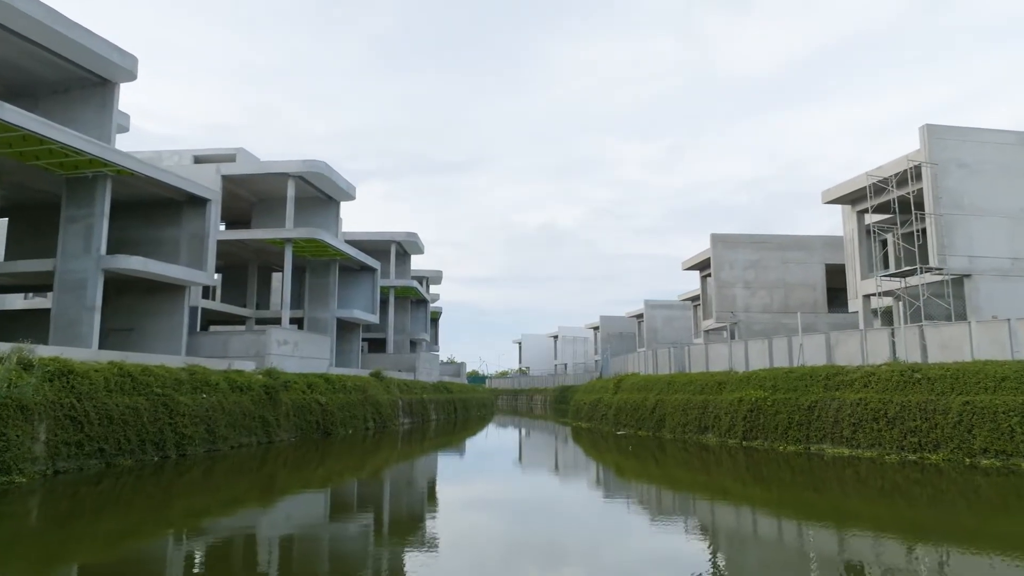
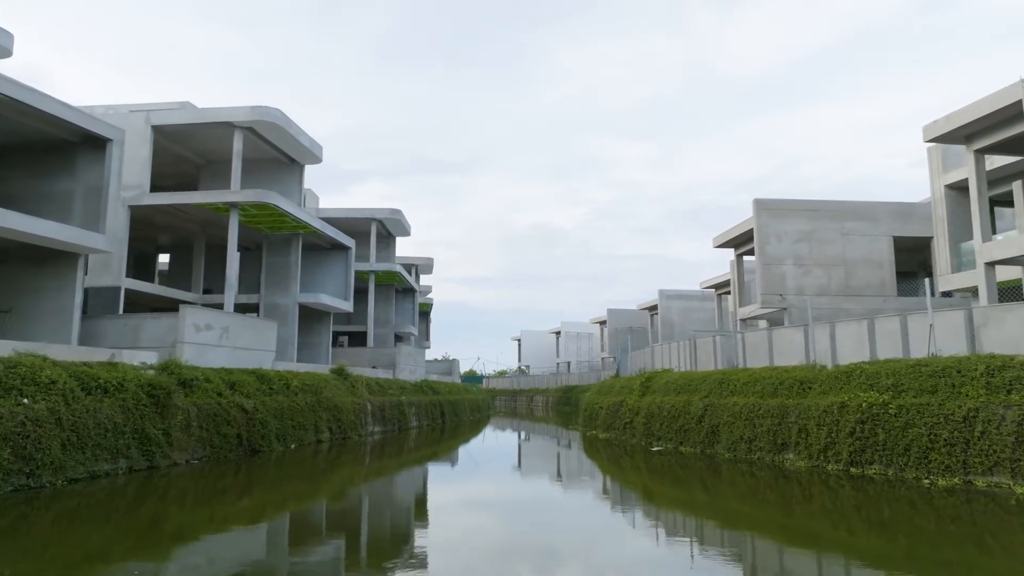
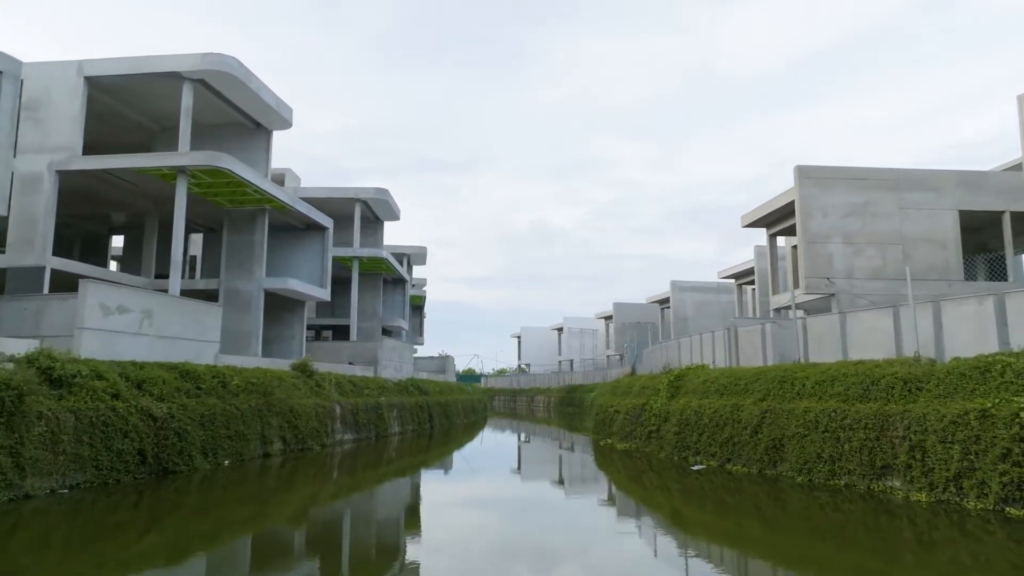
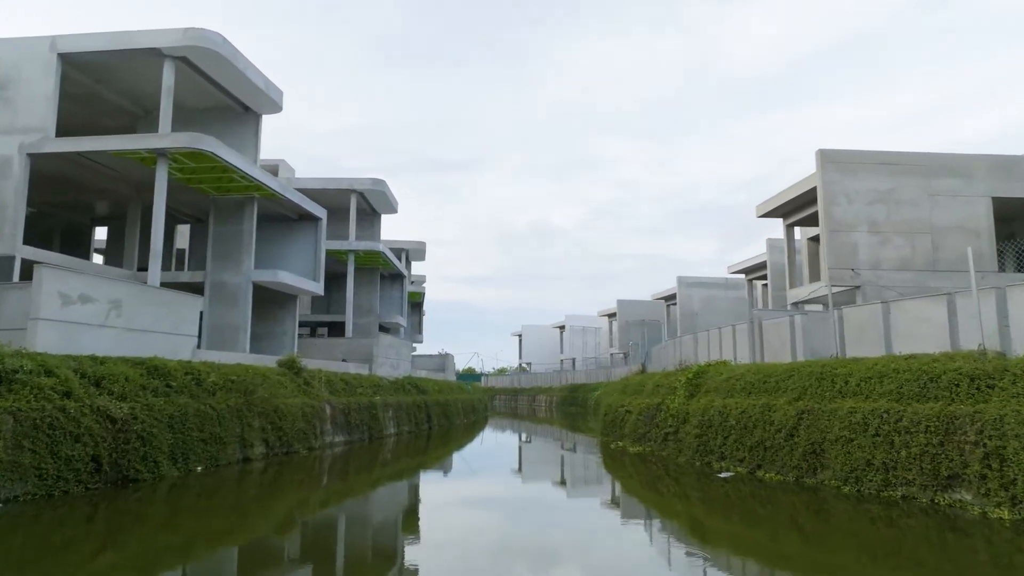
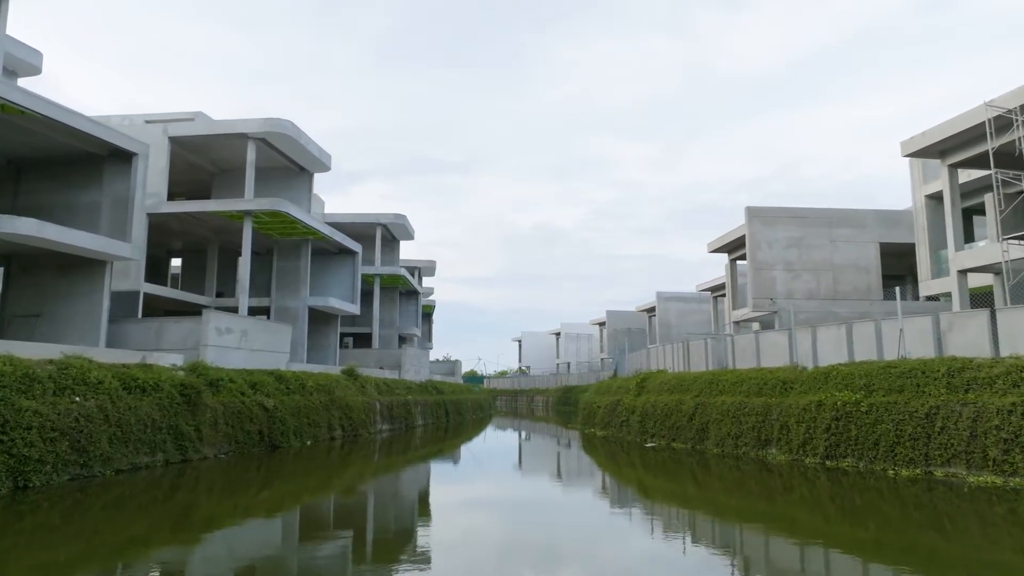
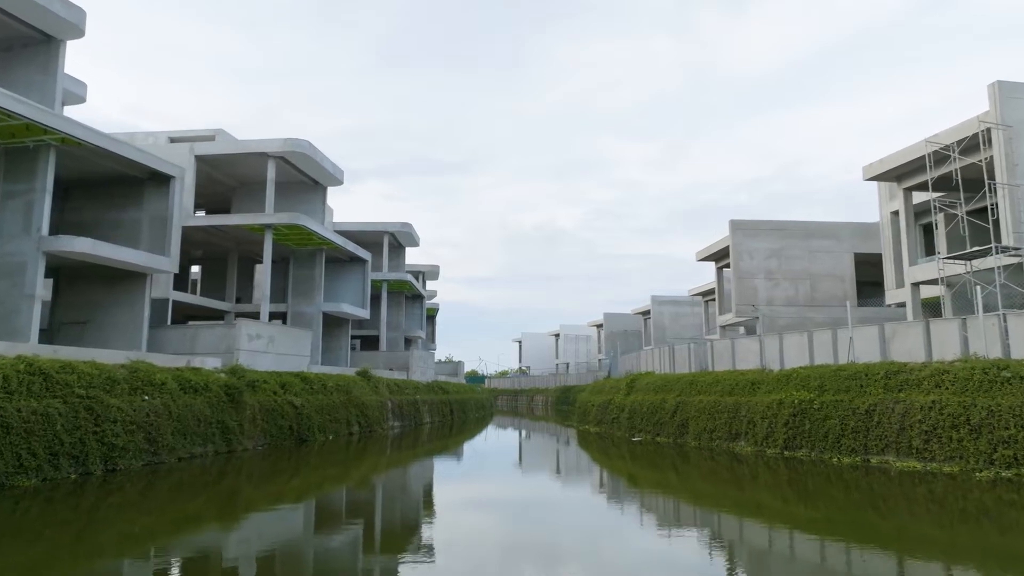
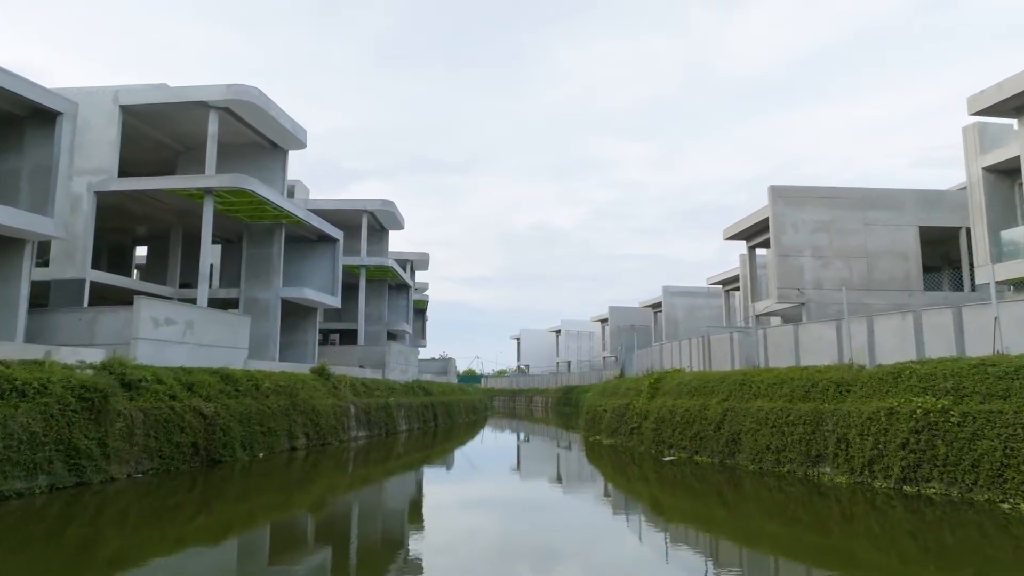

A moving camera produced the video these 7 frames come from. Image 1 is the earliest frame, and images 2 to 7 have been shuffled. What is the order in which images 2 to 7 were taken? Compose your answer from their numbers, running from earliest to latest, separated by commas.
6, 5, 2, 7, 3, 4
